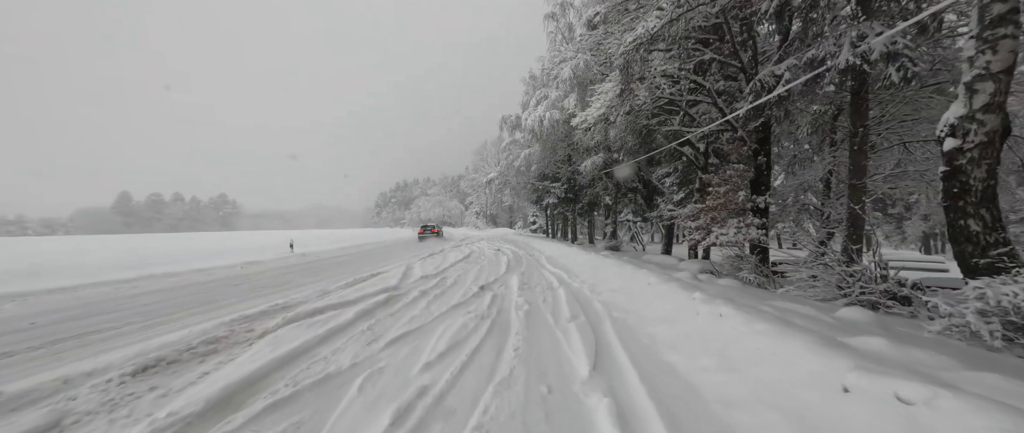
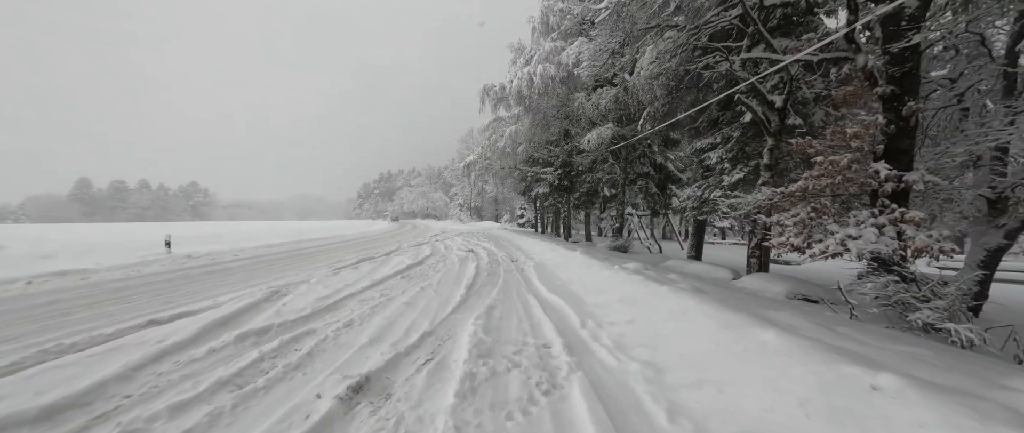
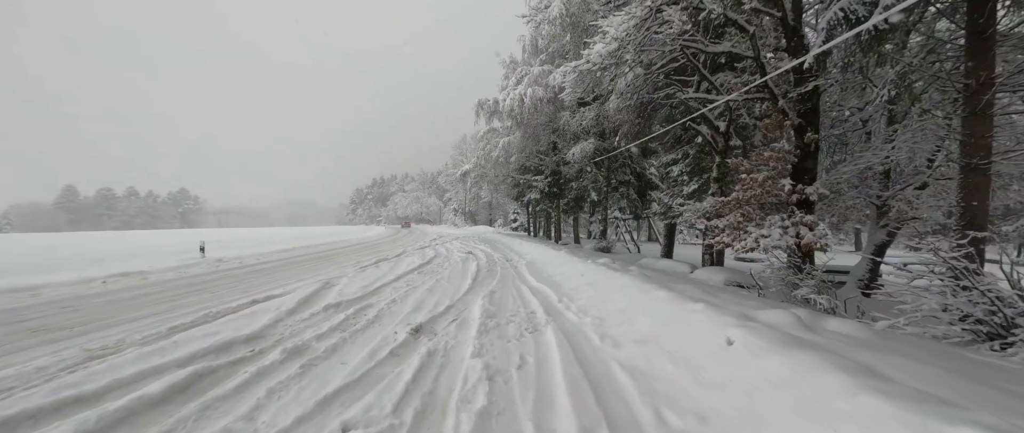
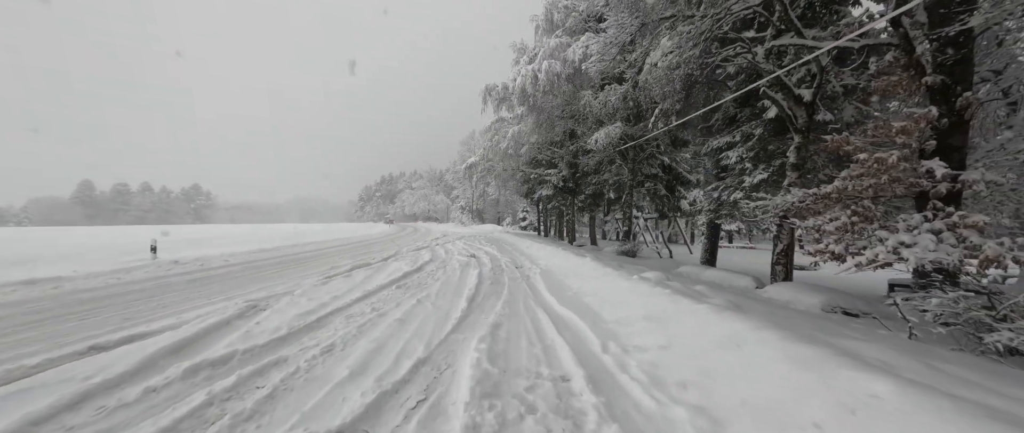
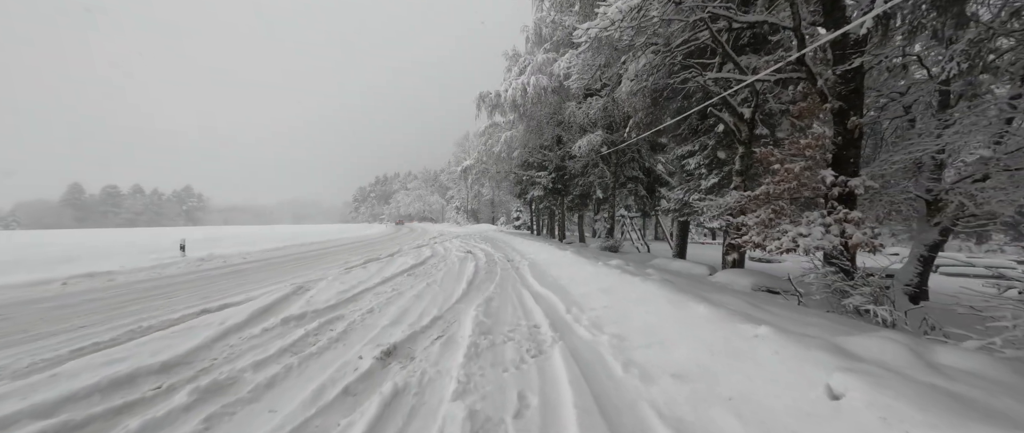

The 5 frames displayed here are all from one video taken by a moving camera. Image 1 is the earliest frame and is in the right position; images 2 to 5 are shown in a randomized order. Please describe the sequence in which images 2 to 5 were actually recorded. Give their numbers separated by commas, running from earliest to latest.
3, 5, 2, 4
